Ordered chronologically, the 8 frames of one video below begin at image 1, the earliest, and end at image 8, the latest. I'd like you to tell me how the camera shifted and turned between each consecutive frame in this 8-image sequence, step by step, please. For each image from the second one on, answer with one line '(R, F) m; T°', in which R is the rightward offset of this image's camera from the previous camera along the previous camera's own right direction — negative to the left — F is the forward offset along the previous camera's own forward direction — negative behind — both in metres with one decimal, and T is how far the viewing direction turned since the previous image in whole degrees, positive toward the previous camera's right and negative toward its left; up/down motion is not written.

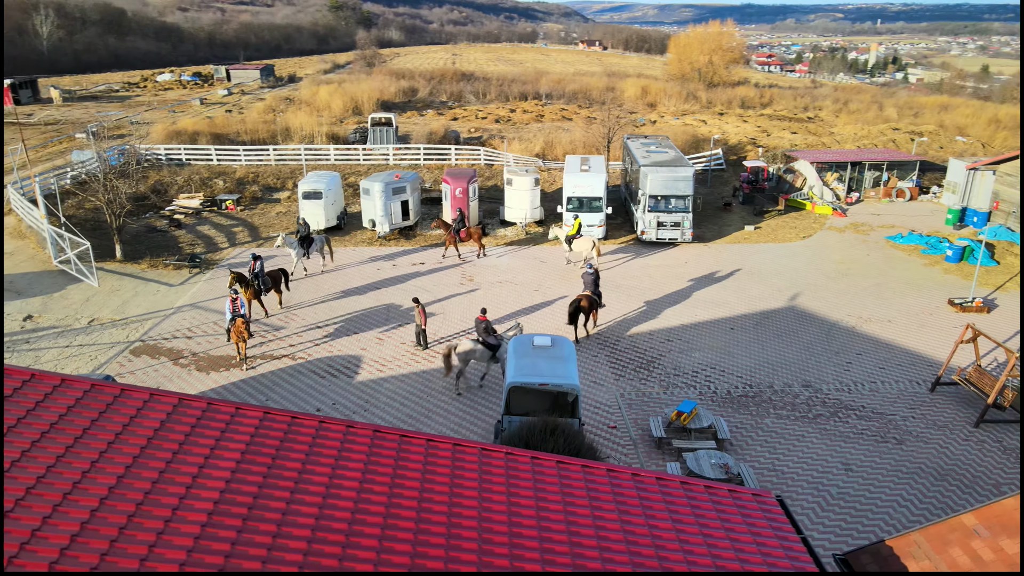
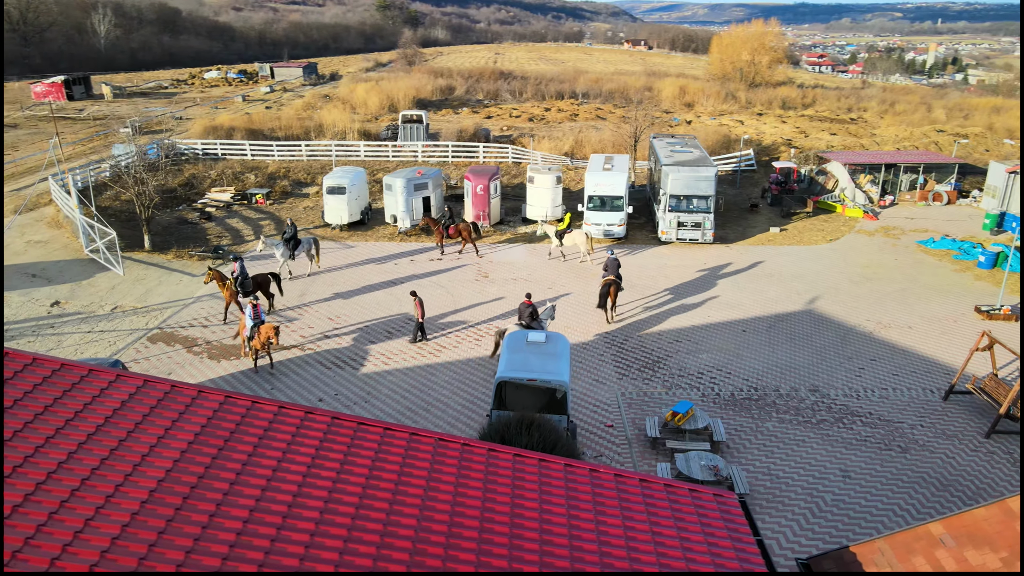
(+0.8, 0.0) m; -3°
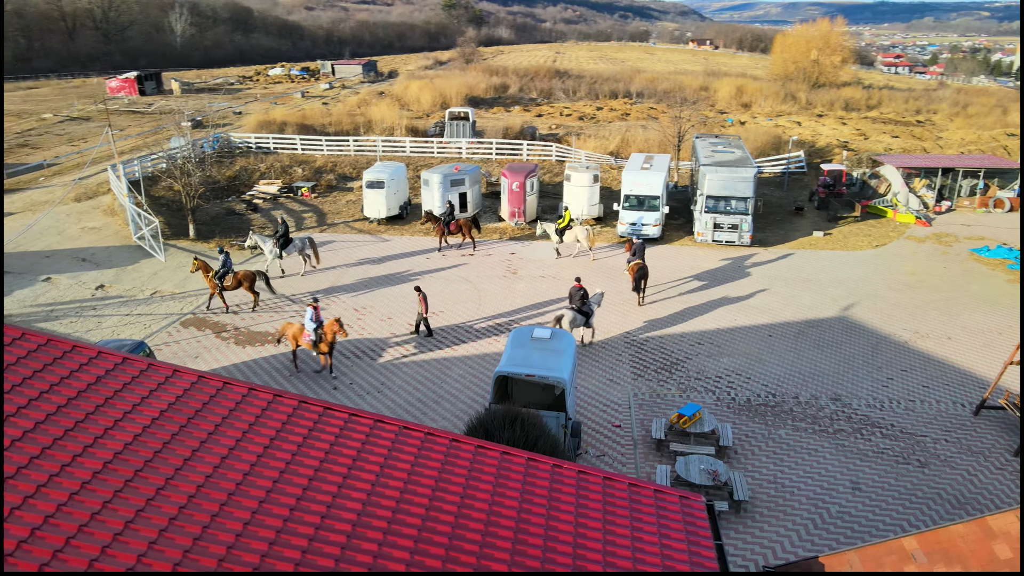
(+0.9, 0.0) m; -4°
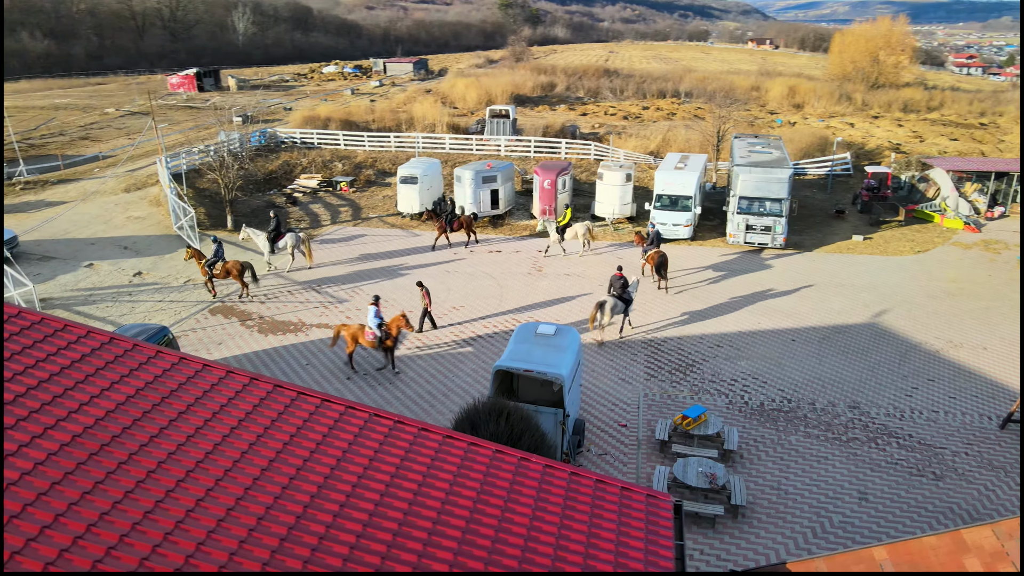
(+0.8, 0.0) m; -4°
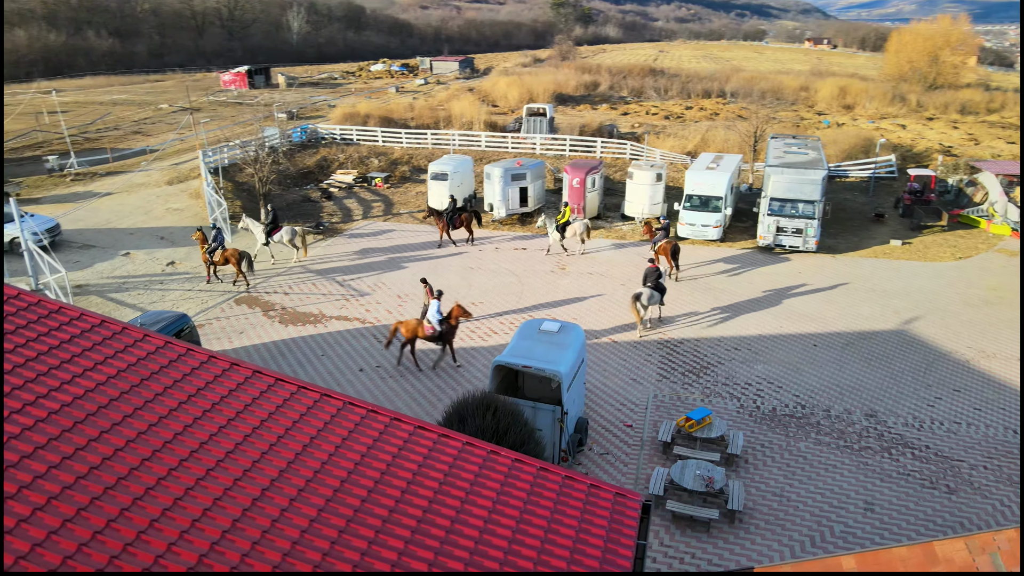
(+0.7, 0.0) m; -4°
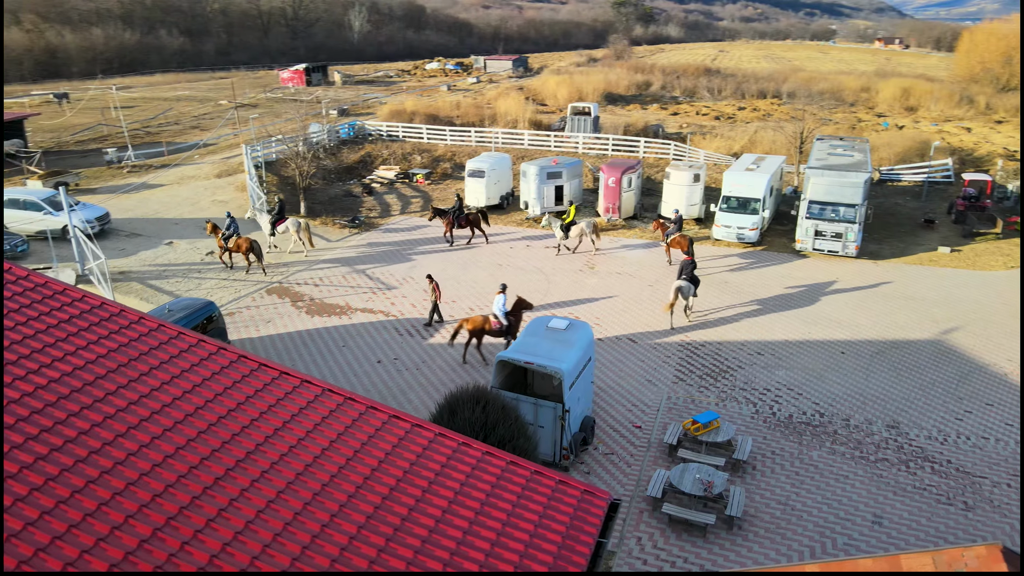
(+0.8, 0.0) m; -4°
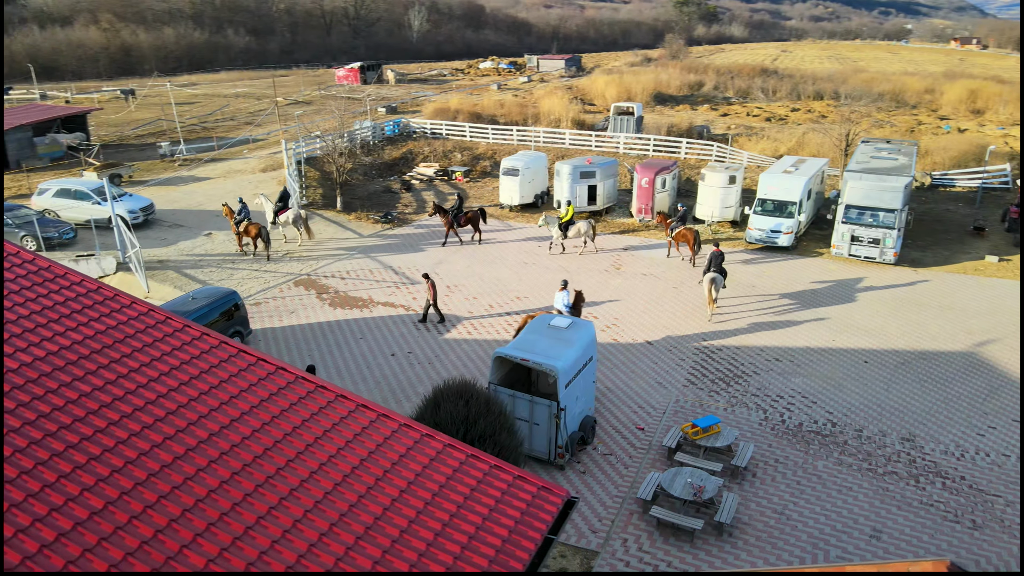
(+0.9, 0.0) m; -4°
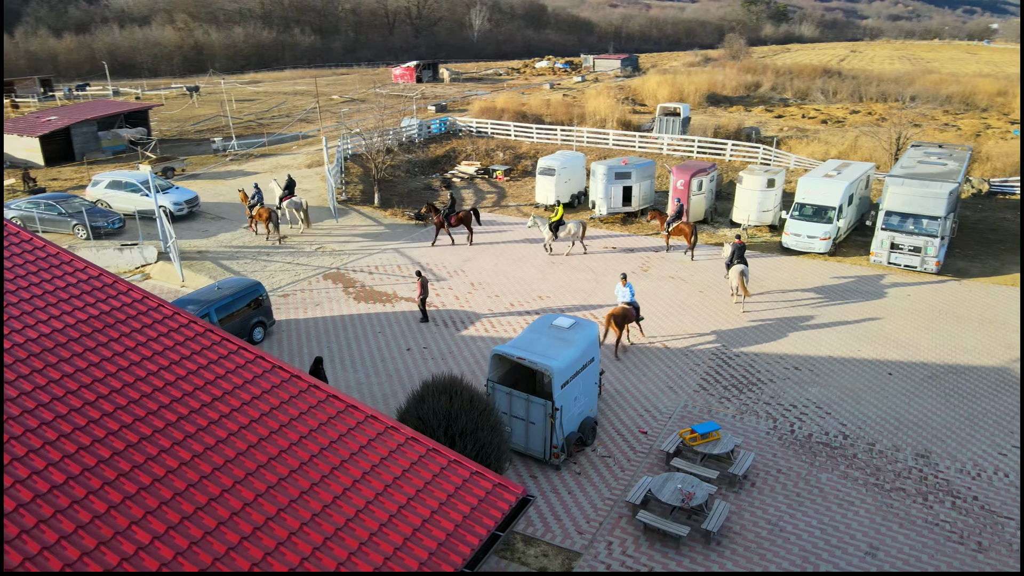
(+0.9, 0.0) m; -4°
